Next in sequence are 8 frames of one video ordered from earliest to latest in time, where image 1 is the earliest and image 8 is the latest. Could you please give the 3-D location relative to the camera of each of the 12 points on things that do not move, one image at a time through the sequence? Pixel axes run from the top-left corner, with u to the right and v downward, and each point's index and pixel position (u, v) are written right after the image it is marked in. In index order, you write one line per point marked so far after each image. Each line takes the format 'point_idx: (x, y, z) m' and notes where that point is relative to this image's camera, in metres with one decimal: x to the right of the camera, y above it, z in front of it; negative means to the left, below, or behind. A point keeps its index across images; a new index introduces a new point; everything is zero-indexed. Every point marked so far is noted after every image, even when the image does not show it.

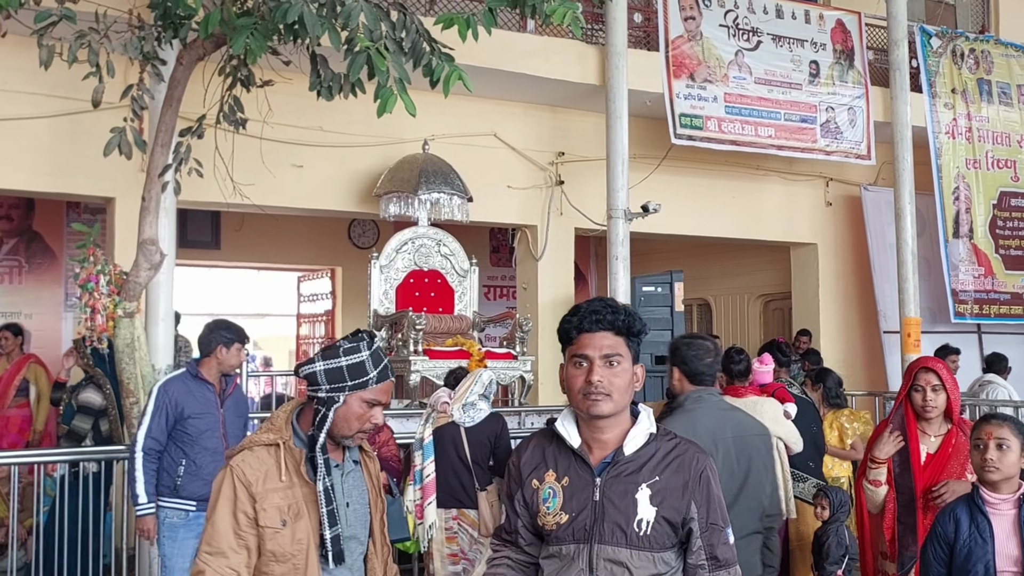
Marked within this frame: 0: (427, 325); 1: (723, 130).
0: (-0.6, -0.3, +5.6) m
1: (+1.6, +1.2, +6.0) m
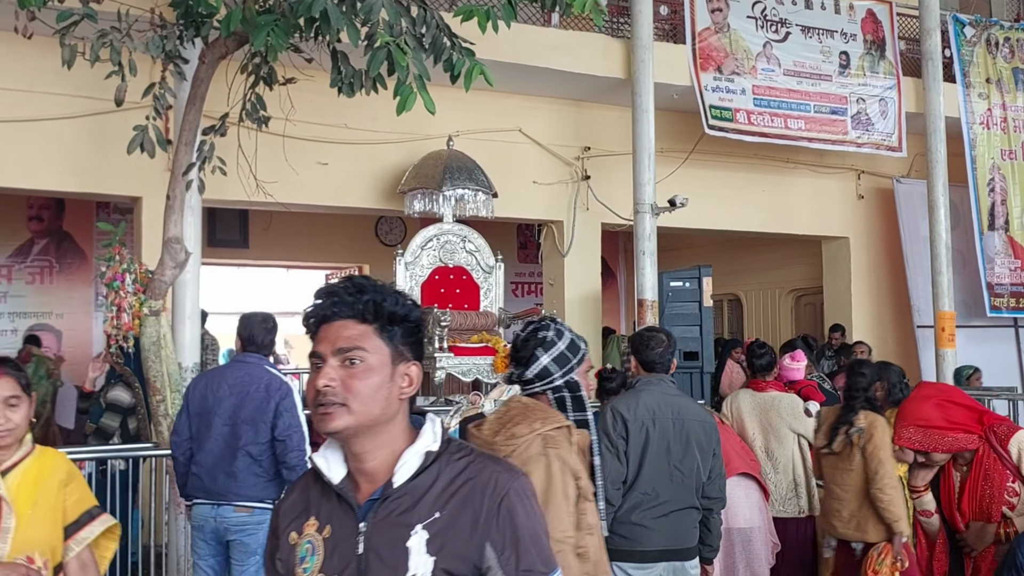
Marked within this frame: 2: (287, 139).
0: (-0.4, -0.2, +5.6) m
1: (+1.8, +1.2, +5.9) m
2: (-1.7, +1.1, +5.9) m
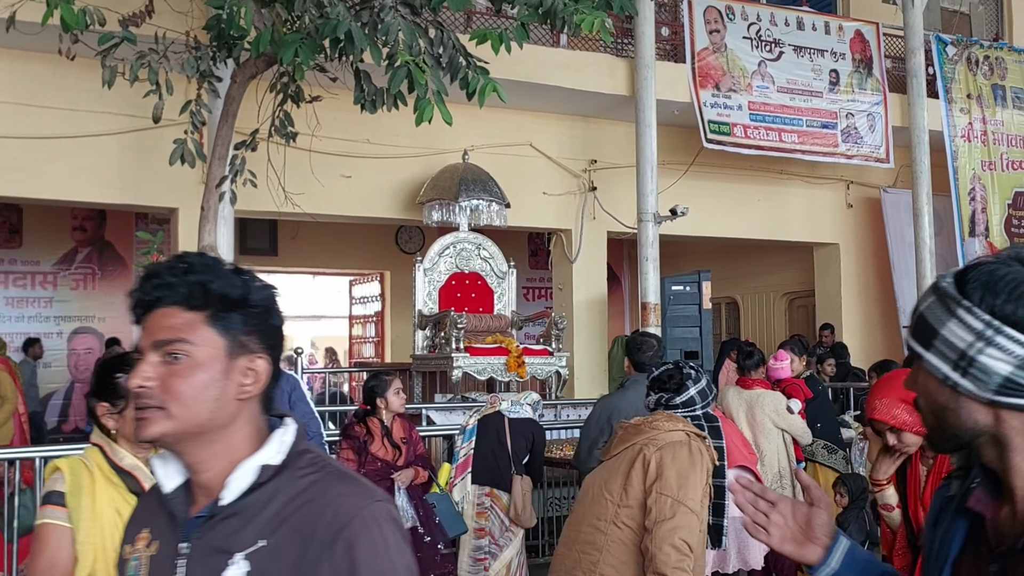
0: (-0.3, -0.3, +6.1) m
1: (+1.9, +1.2, +6.3) m
2: (-1.6, +1.1, +6.3) m
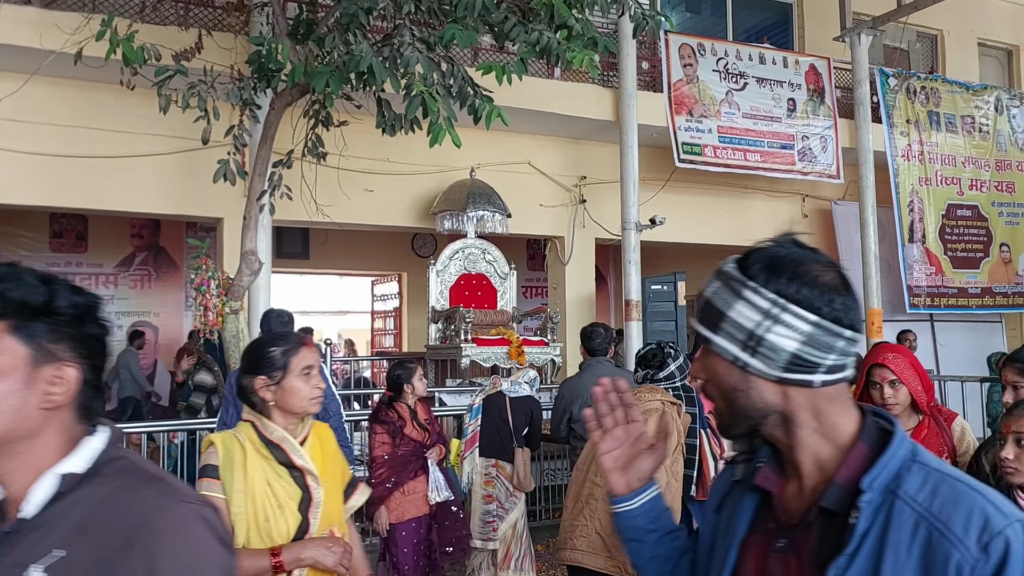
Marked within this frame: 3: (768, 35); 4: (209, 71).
0: (-0.3, -0.3, +7.1) m
1: (+1.9, +1.2, +7.4) m
2: (-1.6, +1.1, +7.4) m
3: (+2.6, +2.6, +8.3) m
4: (-2.8, +2.0, +7.6) m
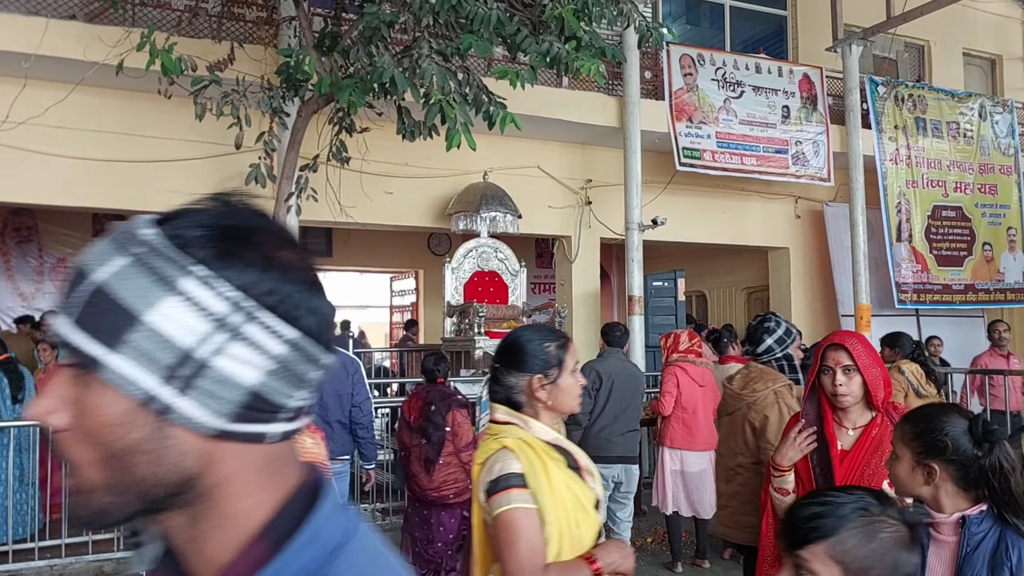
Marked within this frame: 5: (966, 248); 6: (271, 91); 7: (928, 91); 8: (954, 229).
0: (-0.2, -0.2, +7.6) m
1: (+2.0, +1.2, +7.8) m
2: (-1.5, +1.1, +7.9) m
3: (+2.8, +2.6, +8.8) m
4: (-2.7, +2.1, +8.1) m
5: (+4.6, +0.4, +8.2) m
6: (-2.1, +1.8, +7.2) m
7: (+4.2, +2.0, +8.1) m
8: (+4.5, +0.6, +8.1) m
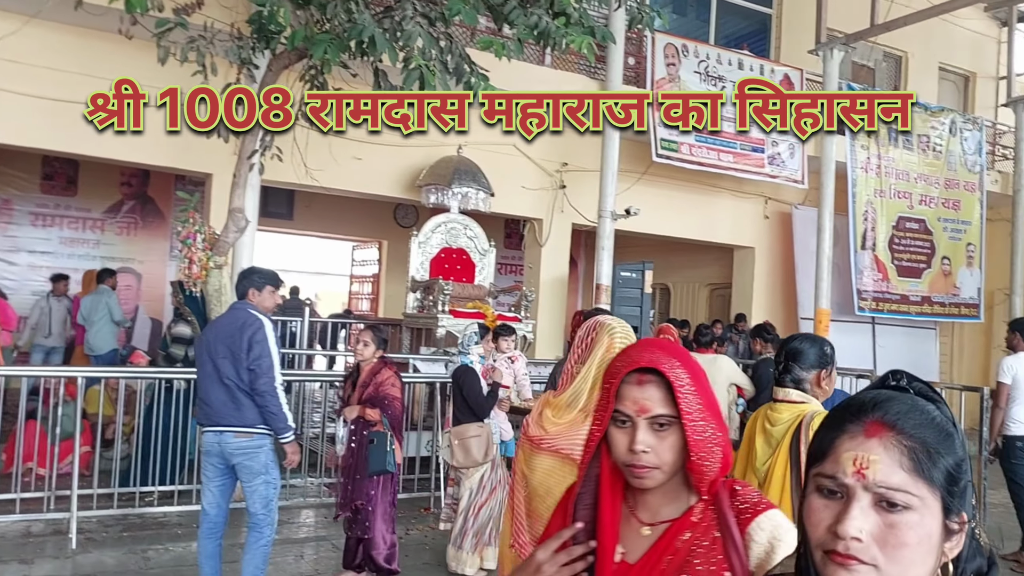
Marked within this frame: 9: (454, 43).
0: (-0.5, 0.0, +7.5) m
1: (+1.7, +1.3, +7.8) m
2: (-1.7, +1.4, +7.6) m
3: (+2.6, +2.7, +8.7) m
4: (-2.9, +2.5, +7.7) m
5: (+4.3, +0.3, +8.4) m
6: (-2.3, +2.1, +6.8) m
7: (+4.0, +1.9, +8.2) m
8: (+4.2, +0.5, +8.3) m
9: (-0.5, +1.9, +6.5) m
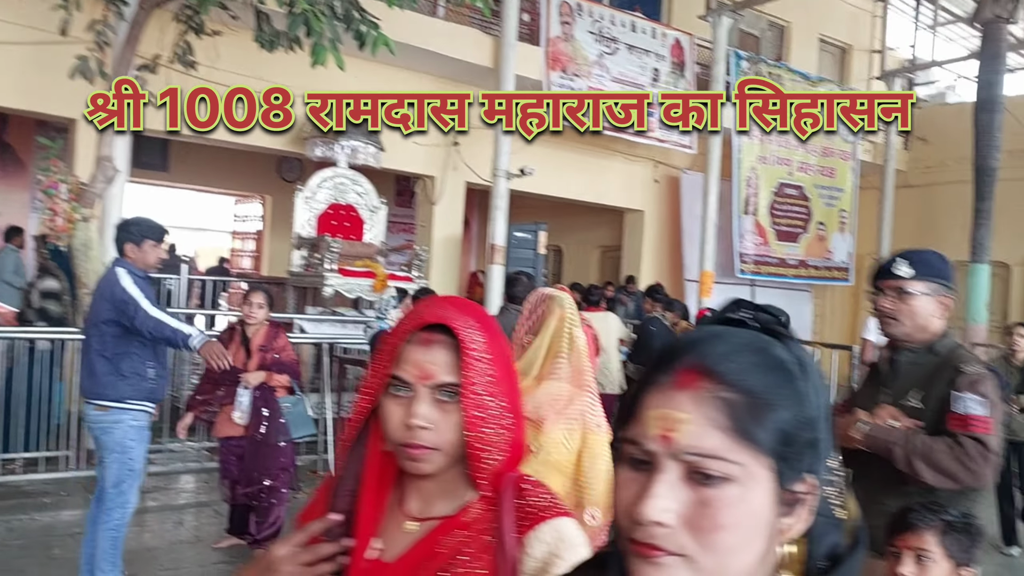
0: (-1.5, +0.4, +7.2) m
1: (+0.7, +1.7, +7.8) m
2: (-2.7, +1.8, +7.2) m
3: (+1.4, +3.1, +8.8) m
4: (-3.9, +2.9, +7.1) m
5: (+3.2, +0.7, +8.8) m
6: (-3.1, +2.4, +6.3) m
7: (+2.9, +2.3, +8.5) m
8: (+3.0, +0.9, +8.7) m
9: (-1.3, +2.2, +6.2) m
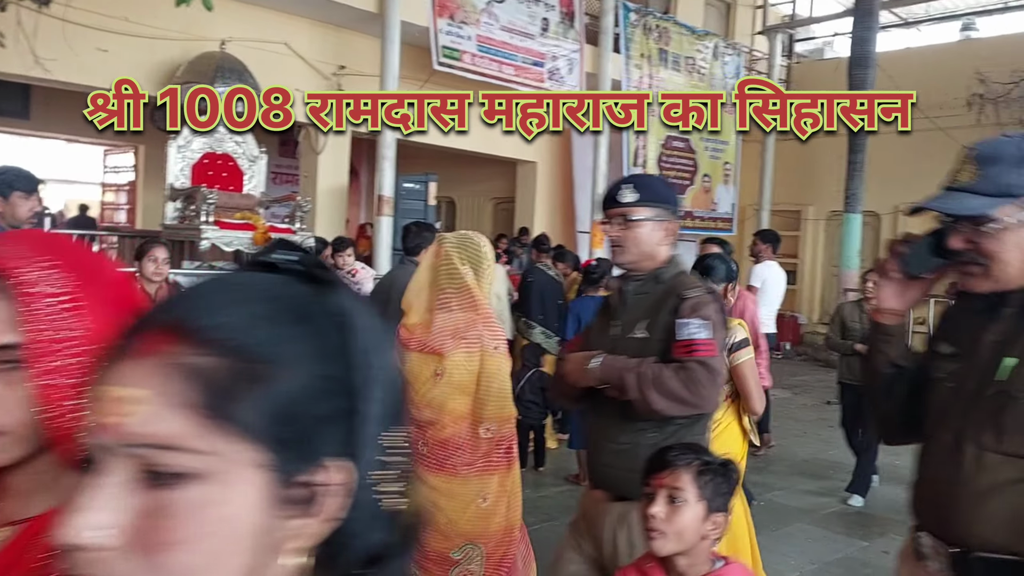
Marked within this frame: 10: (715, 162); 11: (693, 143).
0: (-2.5, +0.8, +6.9) m
1: (-0.4, +2.1, +7.7) m
2: (-3.7, +2.2, +6.7) m
3: (+0.2, +3.6, +8.7) m
4: (-4.9, +3.2, +6.4) m
5: (+2.0, +1.2, +8.9) m
6: (-4.0, +2.8, +5.7) m
7: (+1.7, +2.8, +8.6) m
8: (+1.9, +1.4, +8.8) m
9: (-2.2, +2.6, +5.9) m
10: (+2.3, +1.4, +9.2) m
11: (+2.0, +1.6, +8.9) m
